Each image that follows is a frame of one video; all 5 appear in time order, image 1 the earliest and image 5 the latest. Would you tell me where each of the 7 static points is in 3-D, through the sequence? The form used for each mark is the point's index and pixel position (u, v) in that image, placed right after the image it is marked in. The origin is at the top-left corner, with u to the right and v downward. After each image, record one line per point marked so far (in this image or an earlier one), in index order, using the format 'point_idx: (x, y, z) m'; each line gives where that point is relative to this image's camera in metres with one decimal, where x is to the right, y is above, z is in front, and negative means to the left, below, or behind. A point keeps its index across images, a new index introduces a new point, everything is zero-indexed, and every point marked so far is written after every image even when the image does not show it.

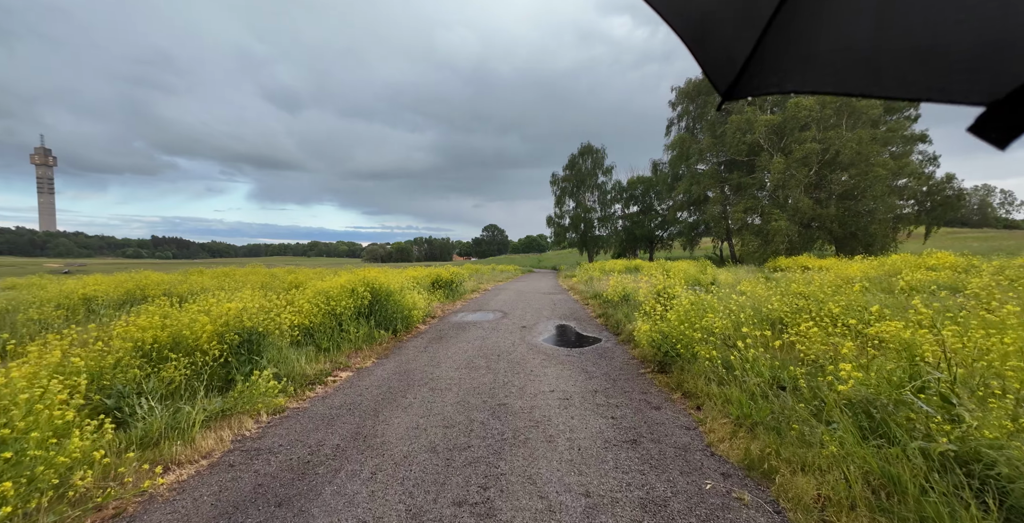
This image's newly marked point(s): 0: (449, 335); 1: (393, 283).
0: (-1.4, -1.6, +8.0) m
1: (-3.3, -0.7, +9.8) m
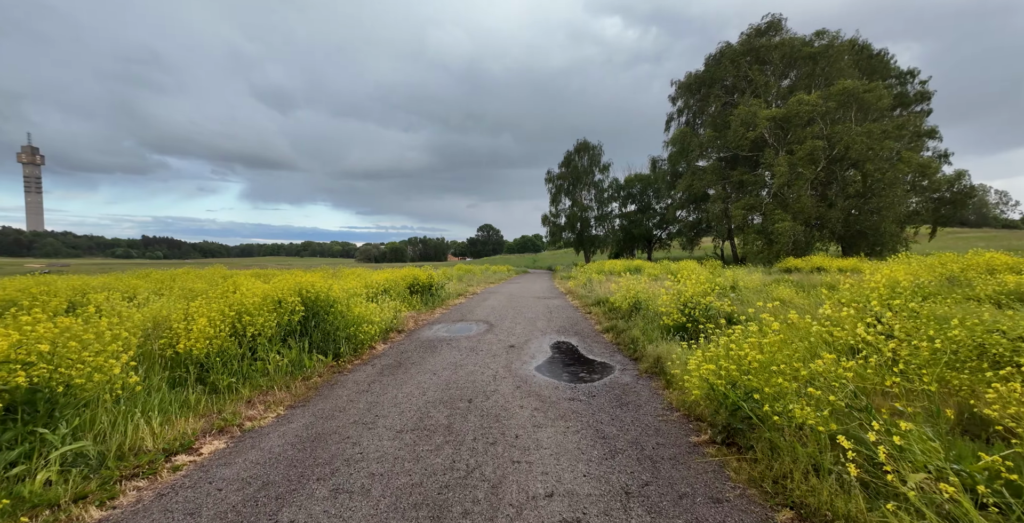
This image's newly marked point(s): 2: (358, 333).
0: (-1.7, -1.6, +6.0) m
1: (-3.6, -0.7, +7.8) m
2: (-2.7, -1.2, +6.4) m
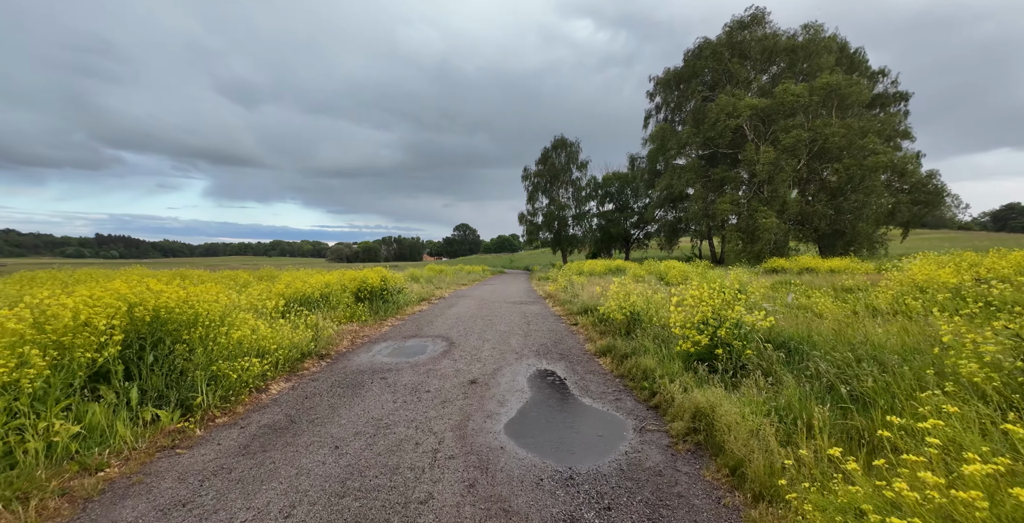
0: (-2.1, -1.6, +3.9) m
1: (-4.2, -0.7, +5.6) m
2: (-3.2, -1.2, +4.2) m
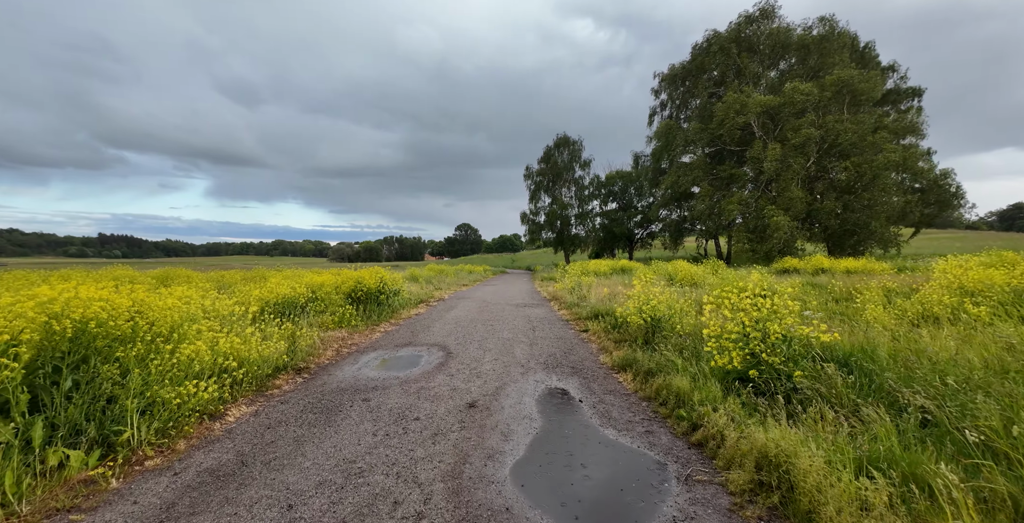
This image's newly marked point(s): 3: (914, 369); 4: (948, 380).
0: (-2.0, -1.6, +3.1) m
1: (-4.1, -0.7, +4.8) m
2: (-3.1, -1.2, +3.5) m
3: (+4.0, -1.1, +3.6) m
4: (+3.8, -1.1, +3.2) m
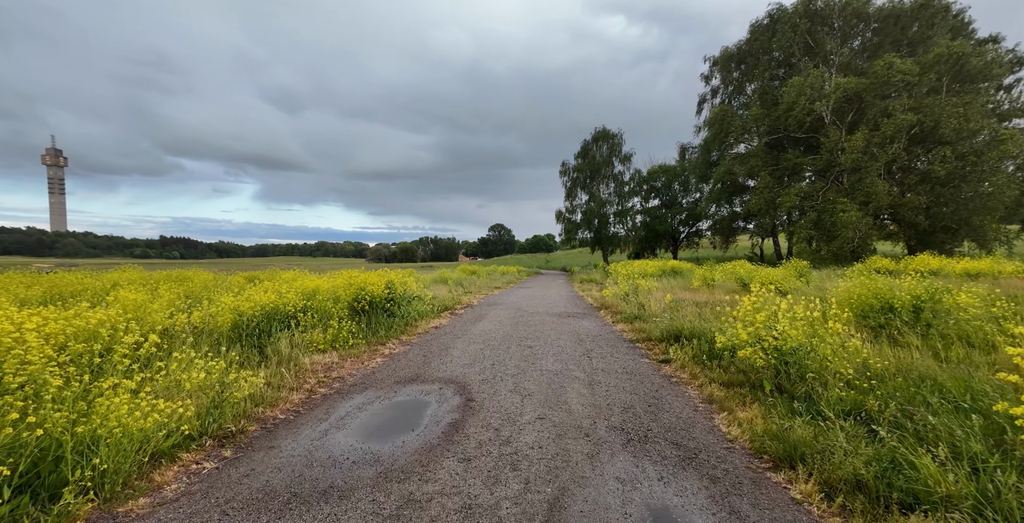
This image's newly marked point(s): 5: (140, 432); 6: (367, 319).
0: (-1.7, -1.6, +1.0) m
1: (-3.6, -0.7, +2.9) m
2: (-2.8, -1.2, +1.5) m
3: (+4.3, -1.1, +1.0) m
4: (+4.1, -1.1, +0.6) m
5: (-2.7, -1.2, +2.7) m
6: (-3.0, -1.2, +7.7) m
